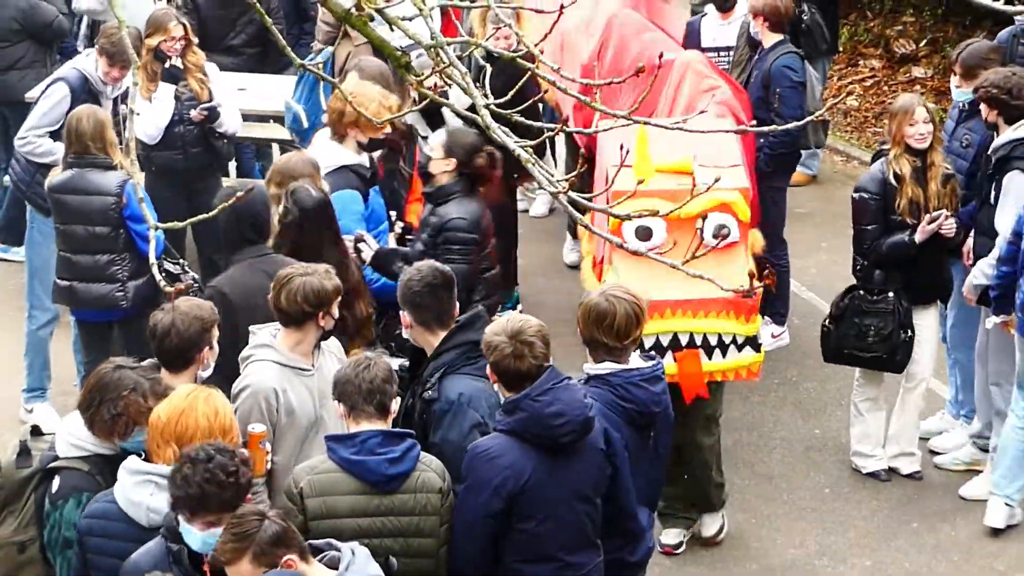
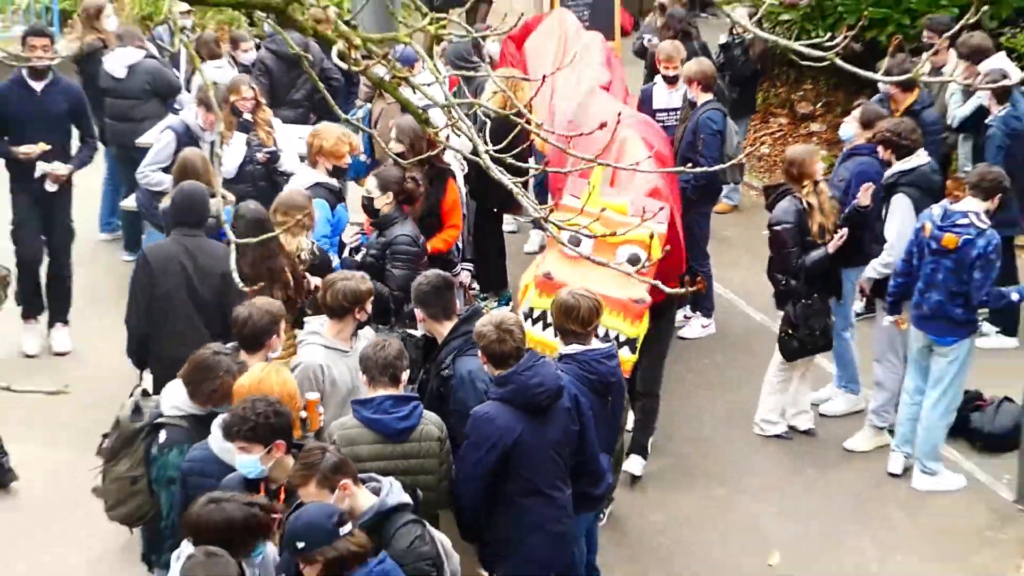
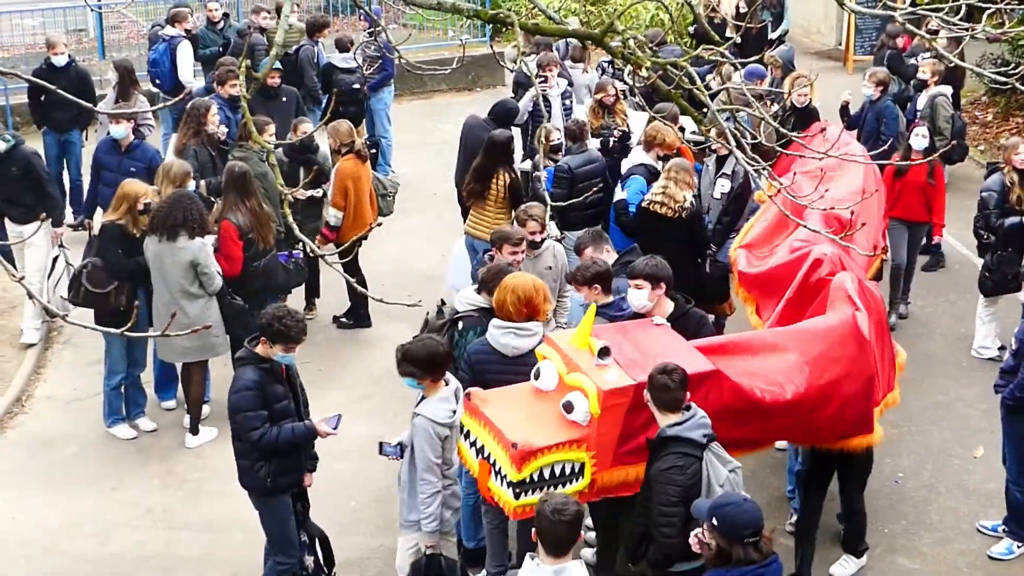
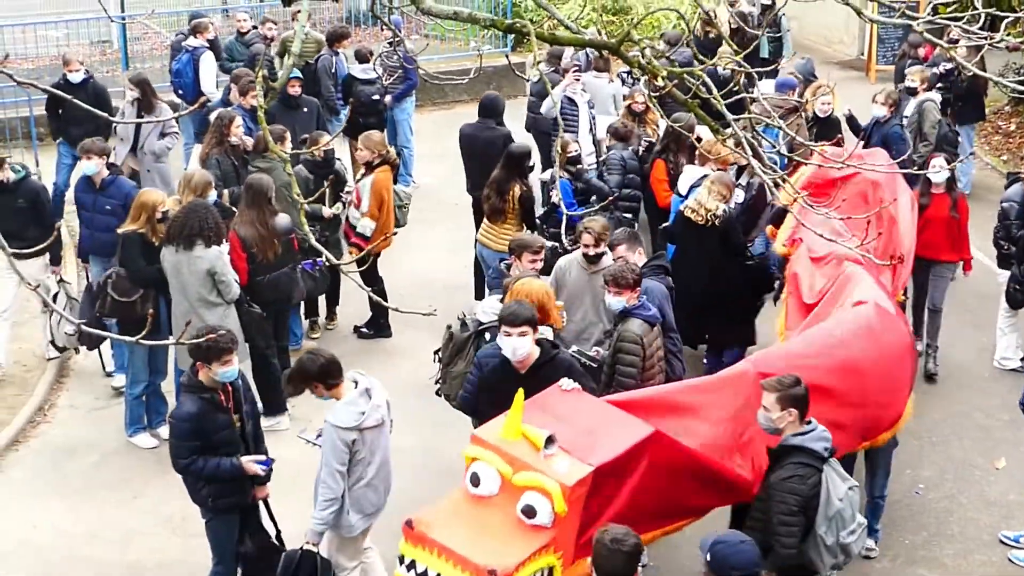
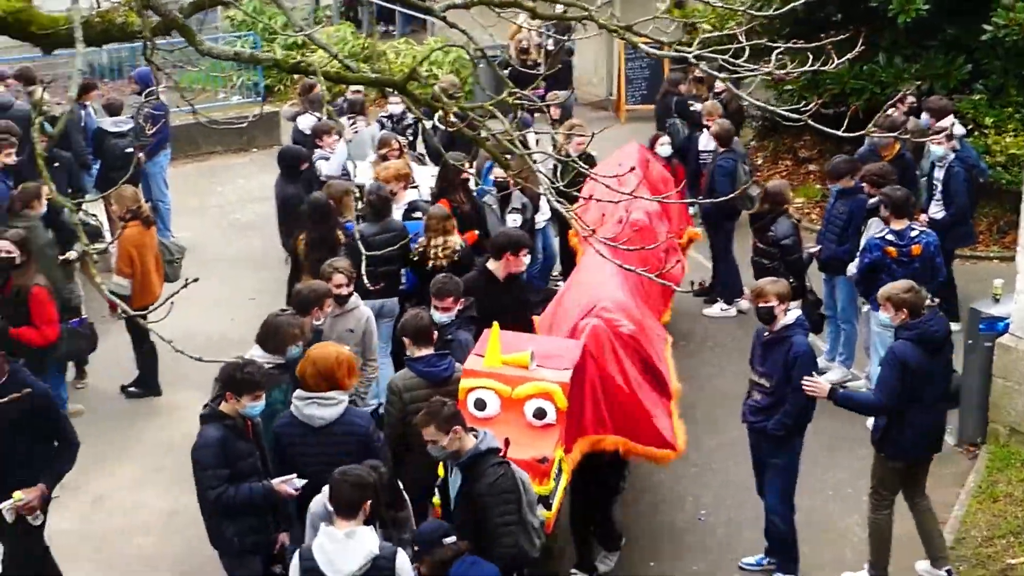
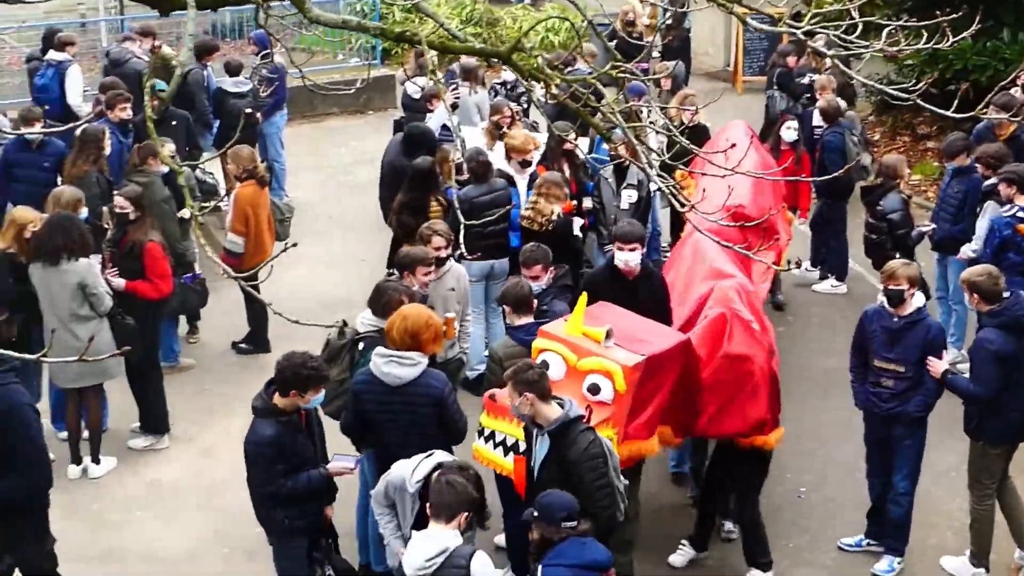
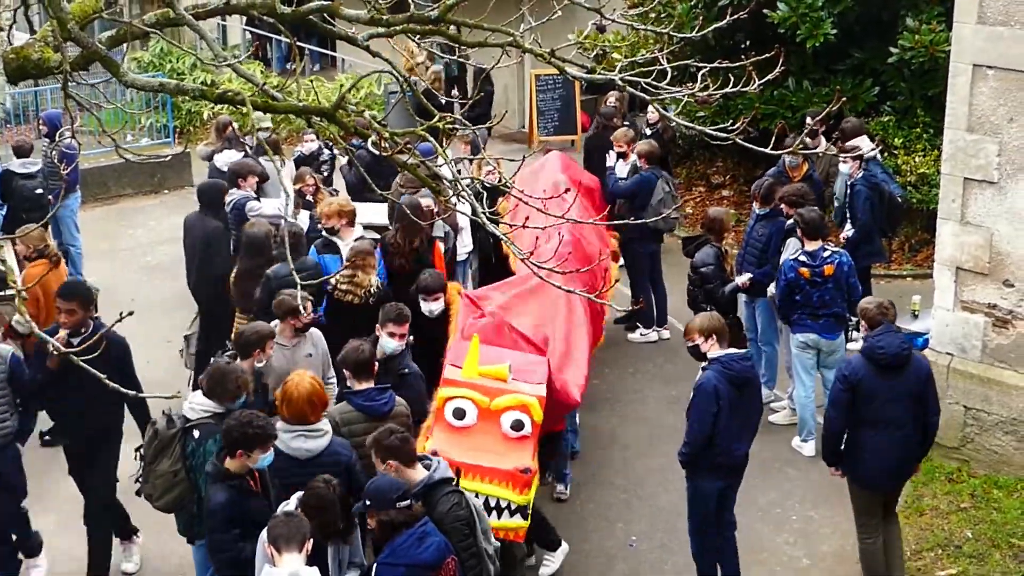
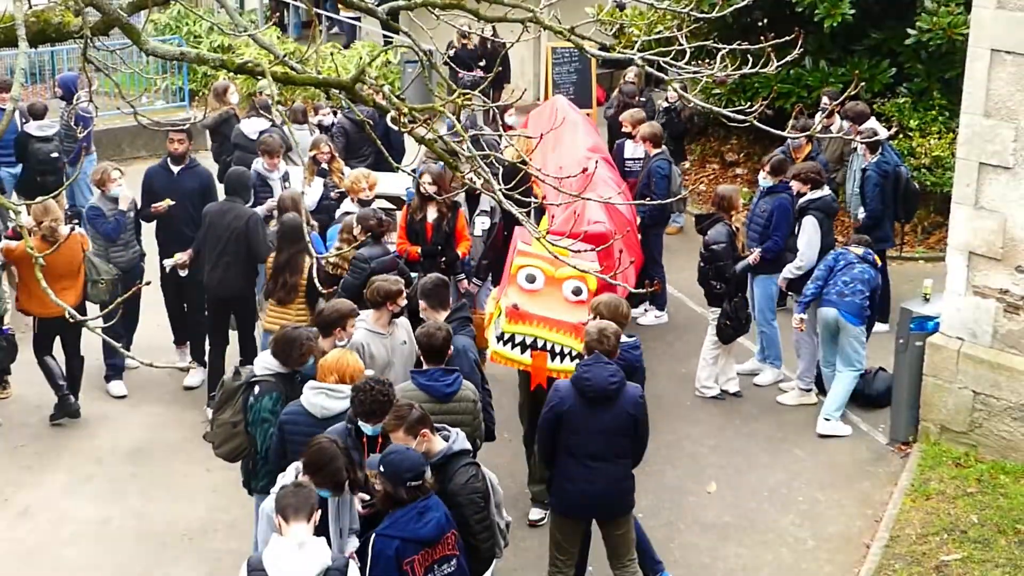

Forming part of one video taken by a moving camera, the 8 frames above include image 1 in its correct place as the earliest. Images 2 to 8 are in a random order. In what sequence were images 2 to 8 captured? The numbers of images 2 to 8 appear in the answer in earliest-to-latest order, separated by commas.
2, 8, 7, 5, 6, 3, 4
